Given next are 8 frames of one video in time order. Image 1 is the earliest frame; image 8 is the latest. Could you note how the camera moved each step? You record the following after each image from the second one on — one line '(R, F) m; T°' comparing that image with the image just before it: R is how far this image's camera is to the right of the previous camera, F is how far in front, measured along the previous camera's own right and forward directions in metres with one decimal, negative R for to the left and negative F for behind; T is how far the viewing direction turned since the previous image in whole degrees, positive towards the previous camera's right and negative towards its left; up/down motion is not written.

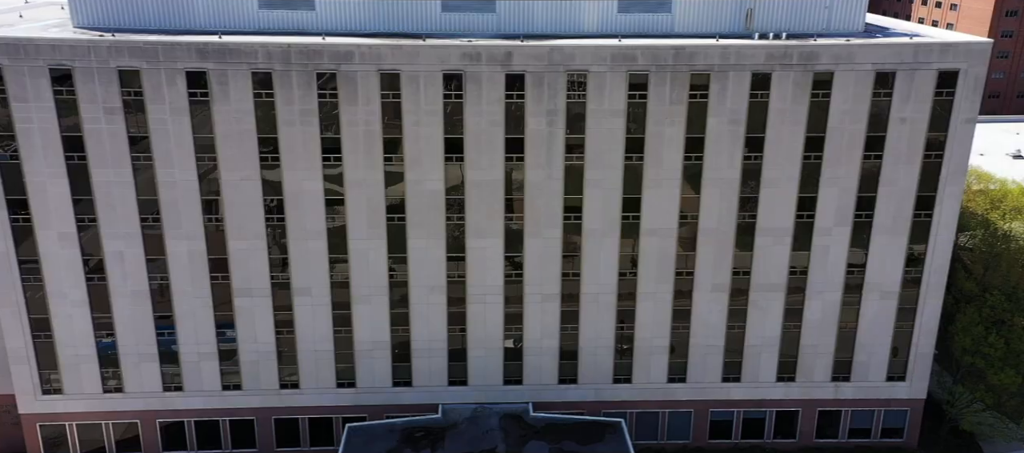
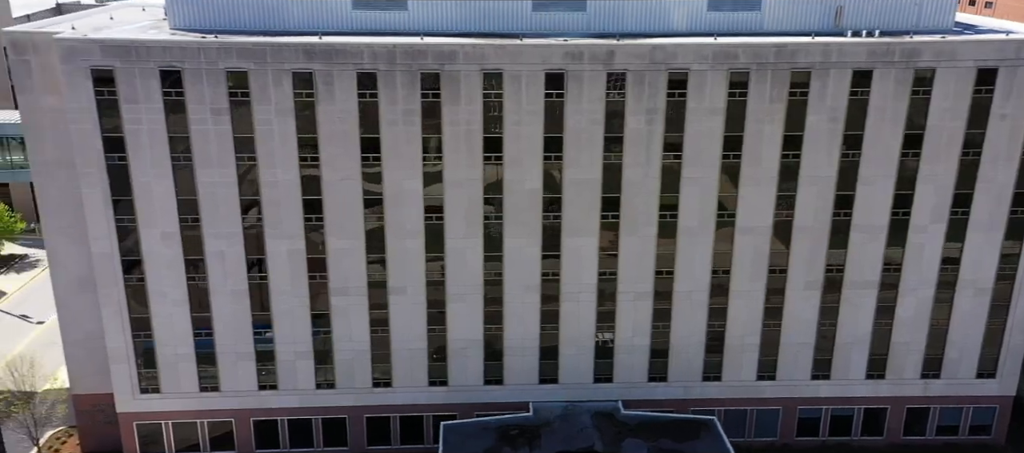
(-3.8, -0.2) m; -1°
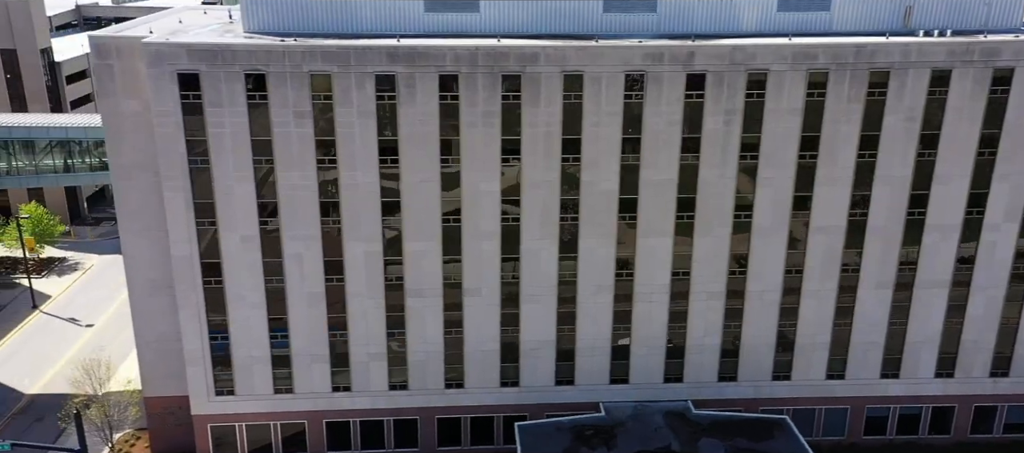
(-3.3, -0.1) m; 0°
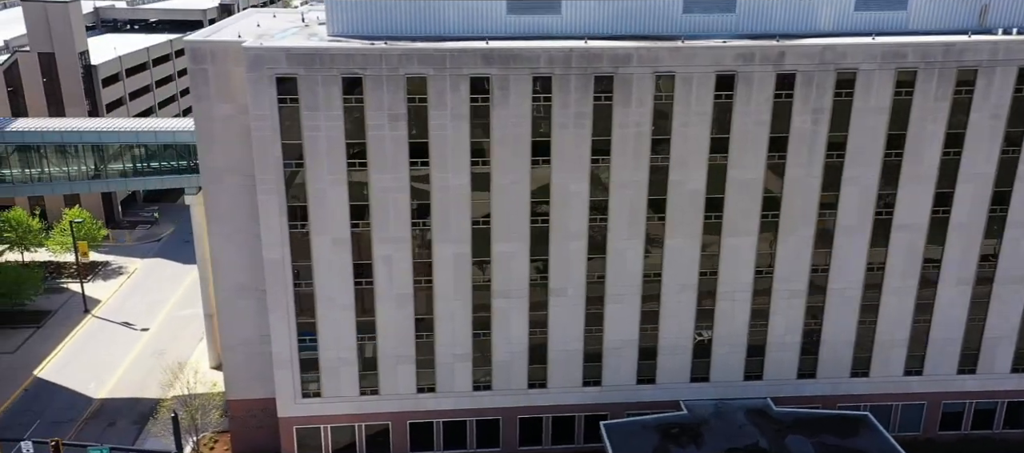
(-4.0, -0.2) m; 0°
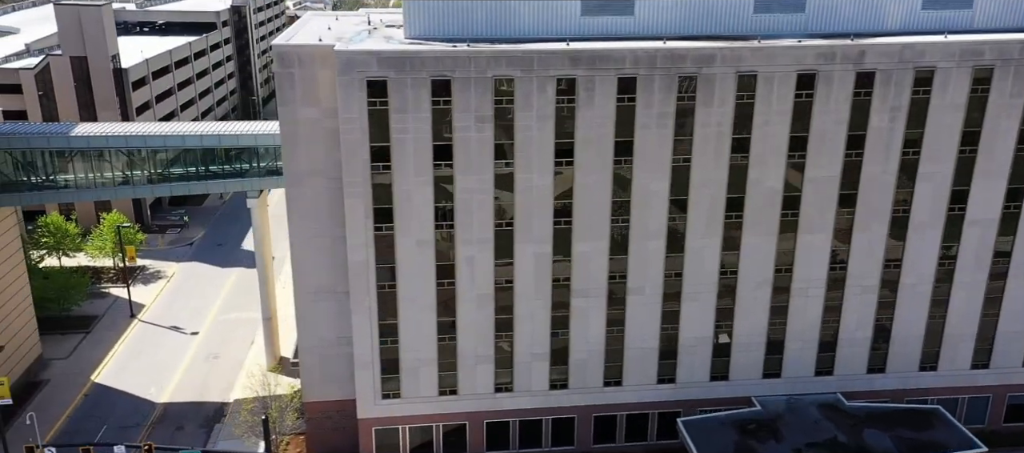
(-4.1, -0.3) m; +1°
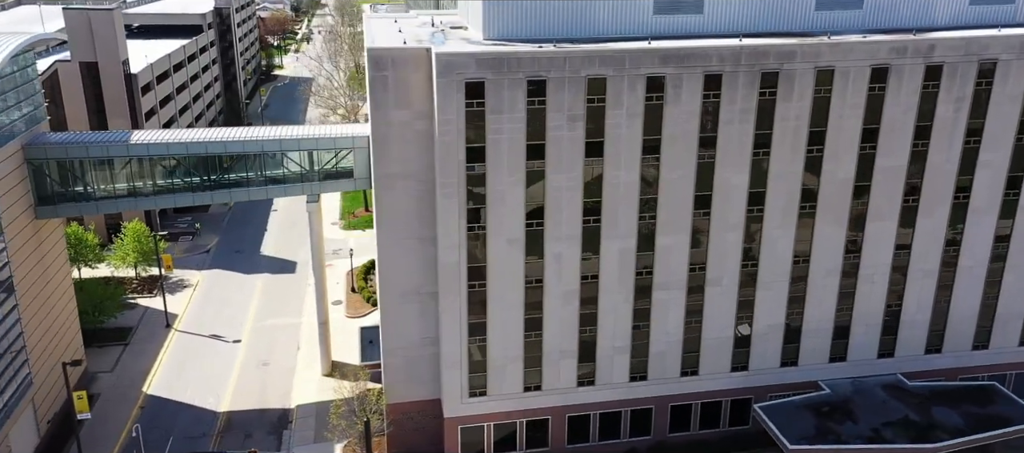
(-6.3, -0.4) m; +4°
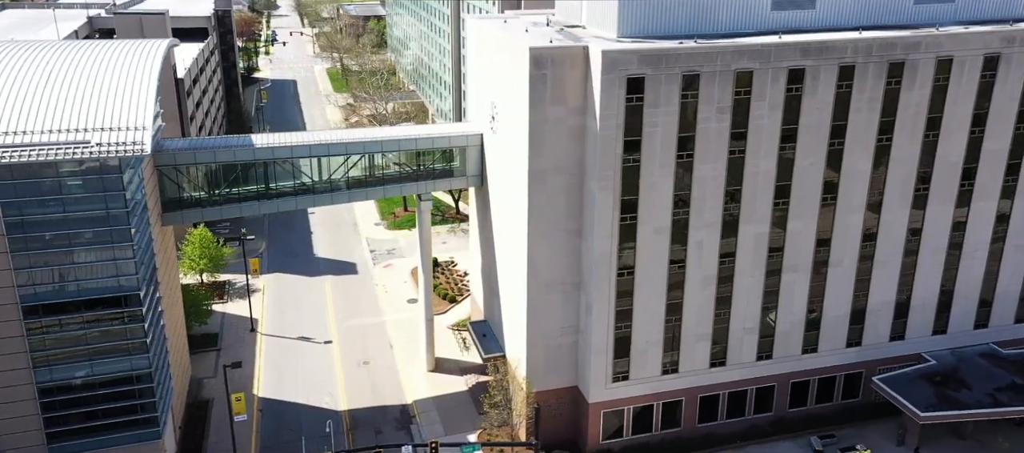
(-9.5, -1.1) m; +4°
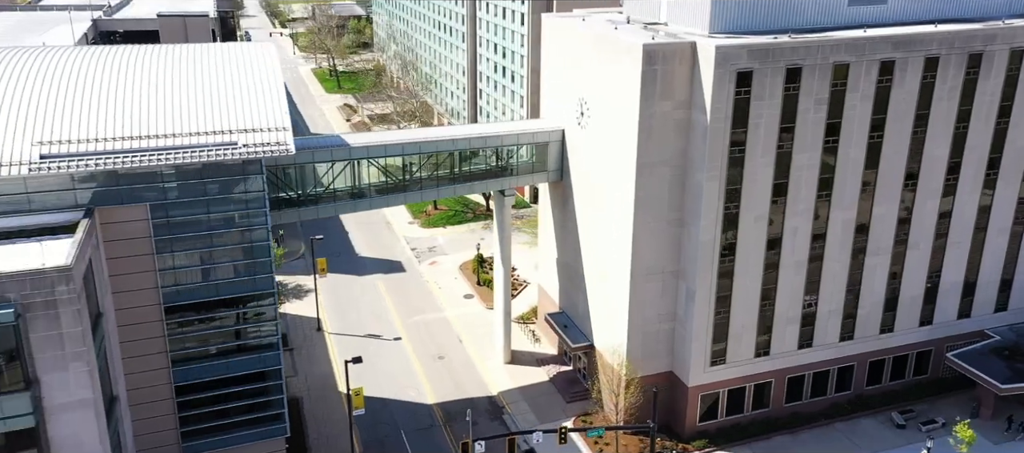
(-7.2, -1.0) m; +3°
